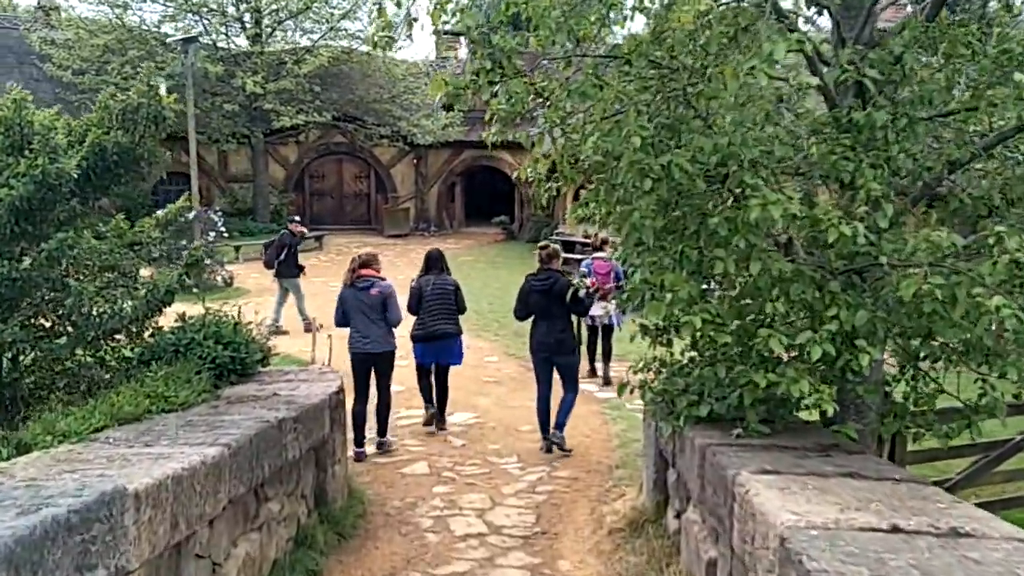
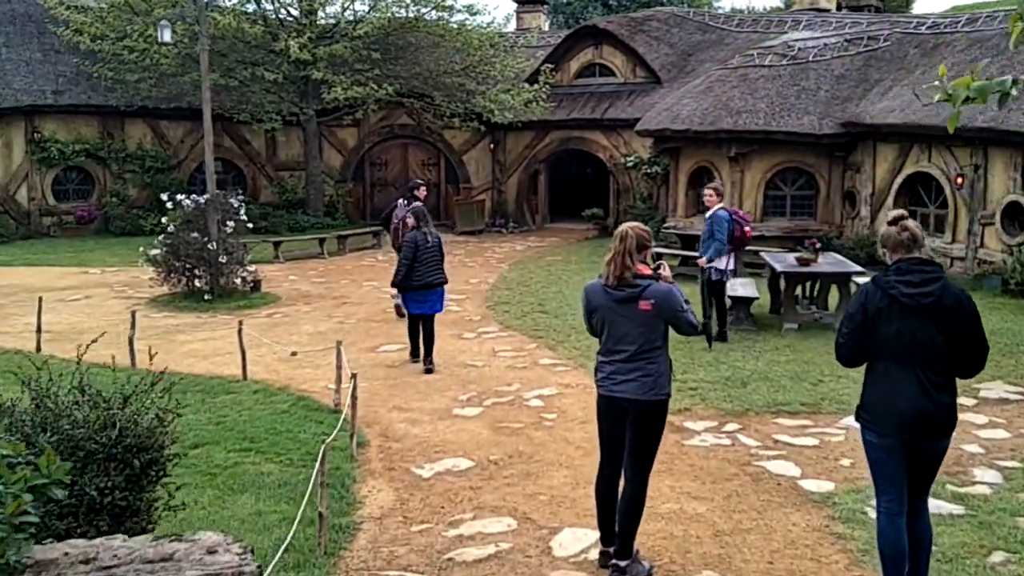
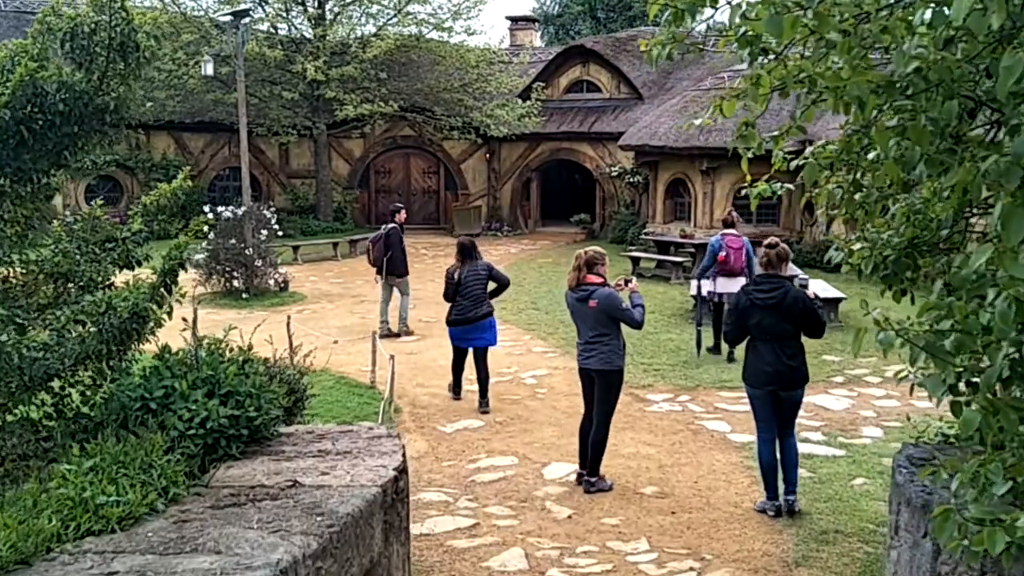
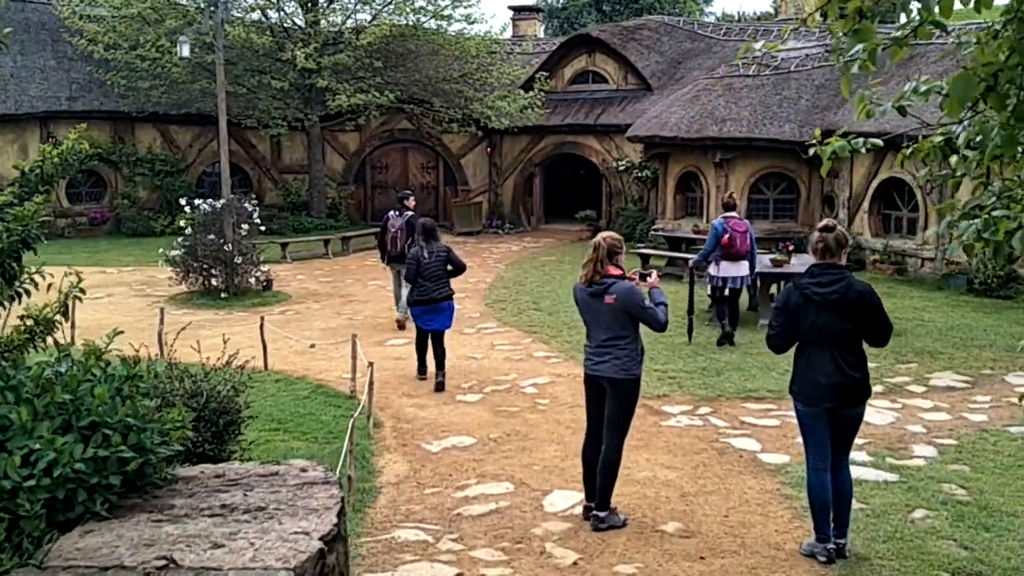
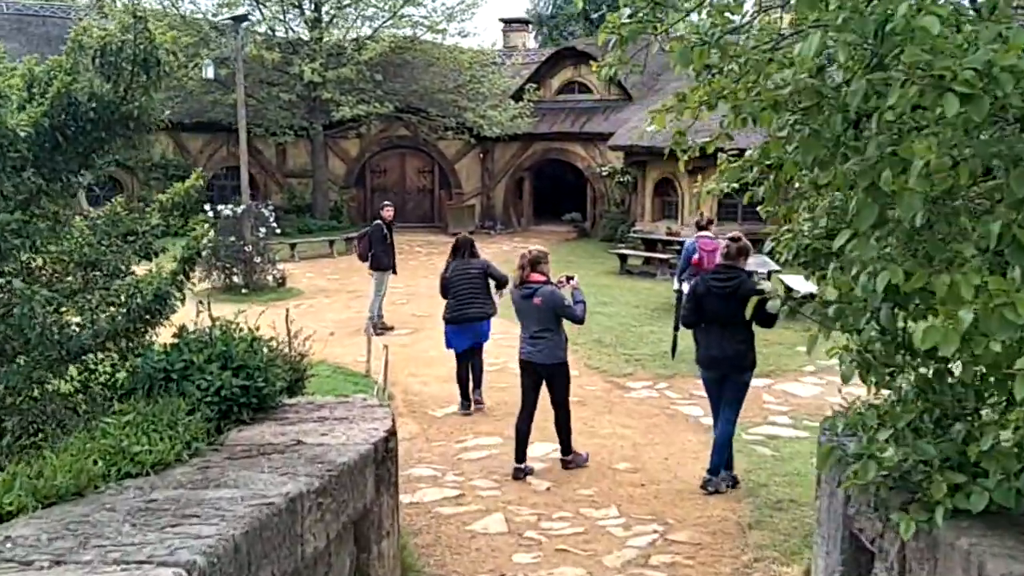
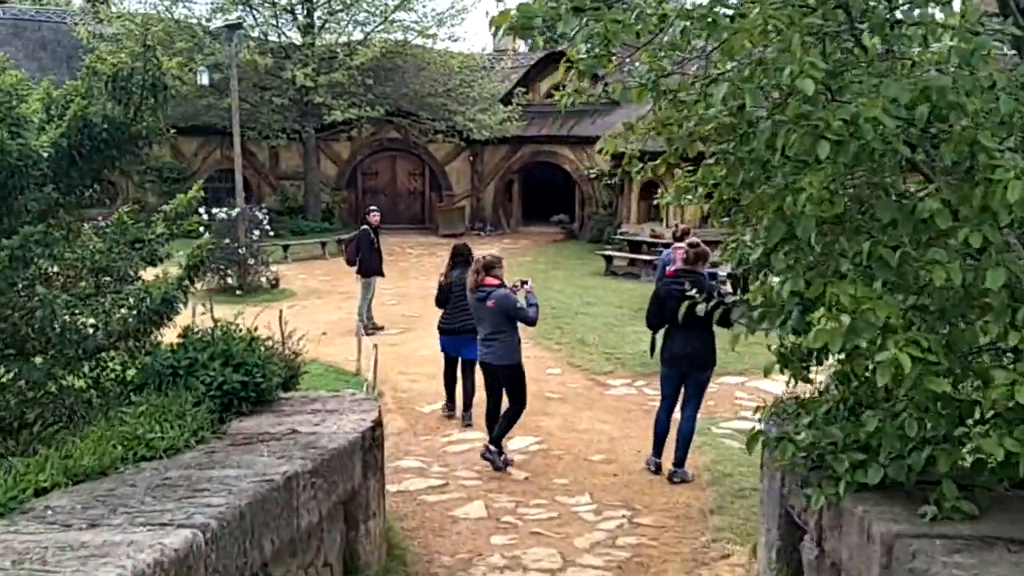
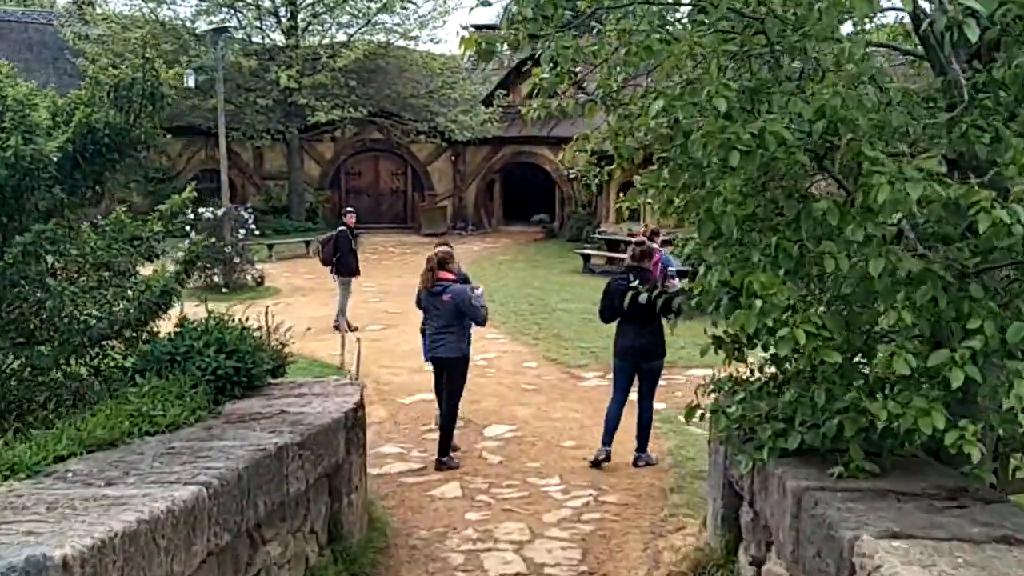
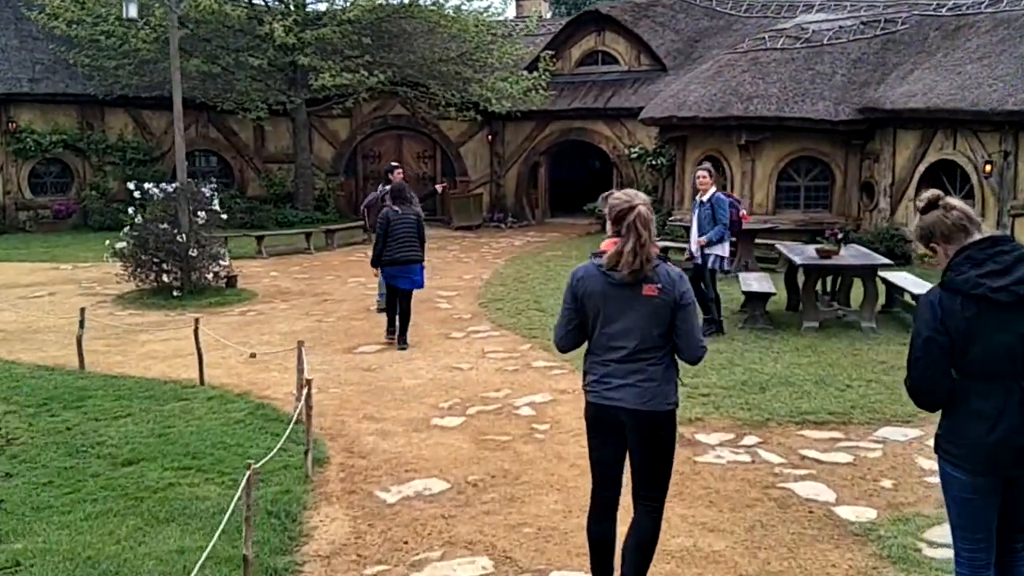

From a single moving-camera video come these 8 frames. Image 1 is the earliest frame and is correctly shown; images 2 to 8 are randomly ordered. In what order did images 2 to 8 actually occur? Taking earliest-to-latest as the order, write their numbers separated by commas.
7, 6, 5, 3, 4, 2, 8
